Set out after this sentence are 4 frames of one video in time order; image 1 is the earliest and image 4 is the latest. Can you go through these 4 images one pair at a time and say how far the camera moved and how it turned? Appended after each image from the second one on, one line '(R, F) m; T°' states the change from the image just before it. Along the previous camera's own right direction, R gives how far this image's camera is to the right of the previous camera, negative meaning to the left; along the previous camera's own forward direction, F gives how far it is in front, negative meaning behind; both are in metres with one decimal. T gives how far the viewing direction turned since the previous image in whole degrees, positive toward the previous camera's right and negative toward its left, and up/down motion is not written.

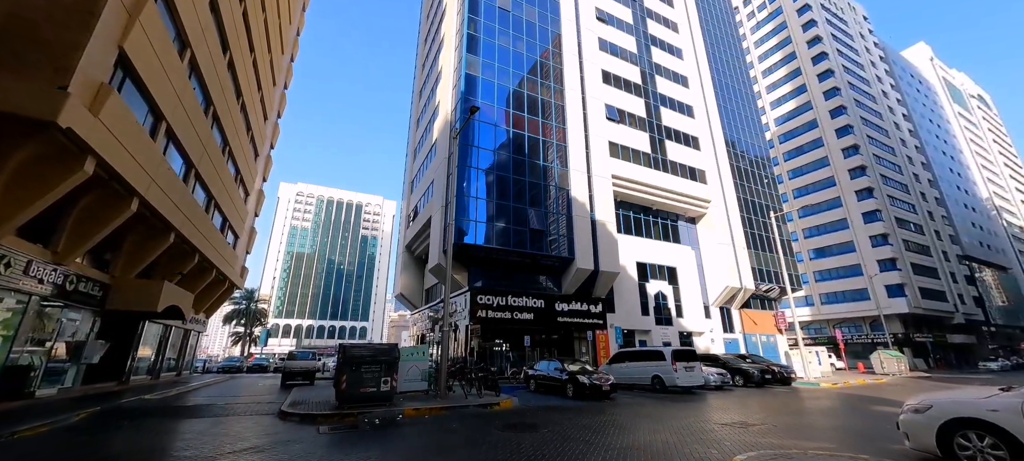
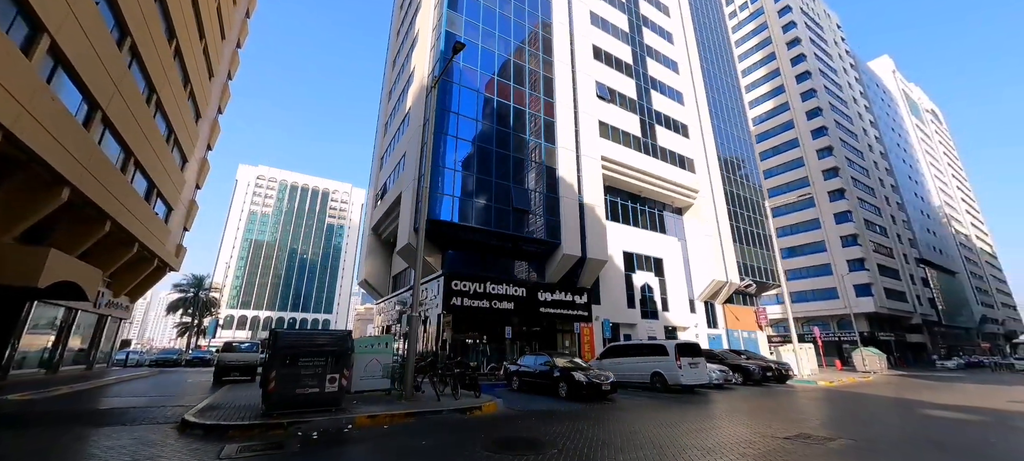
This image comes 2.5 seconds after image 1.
(-0.4, +2.6) m; +4°
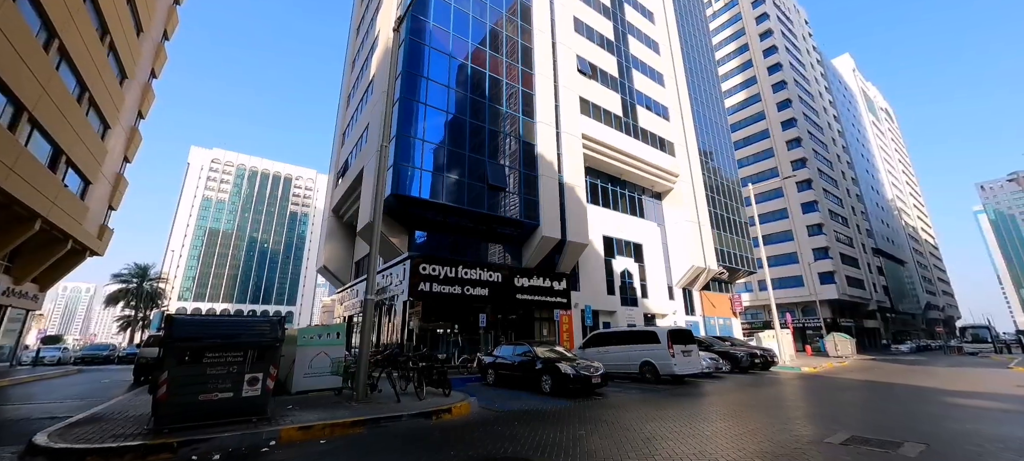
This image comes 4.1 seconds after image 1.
(-0.1, +1.8) m; +4°
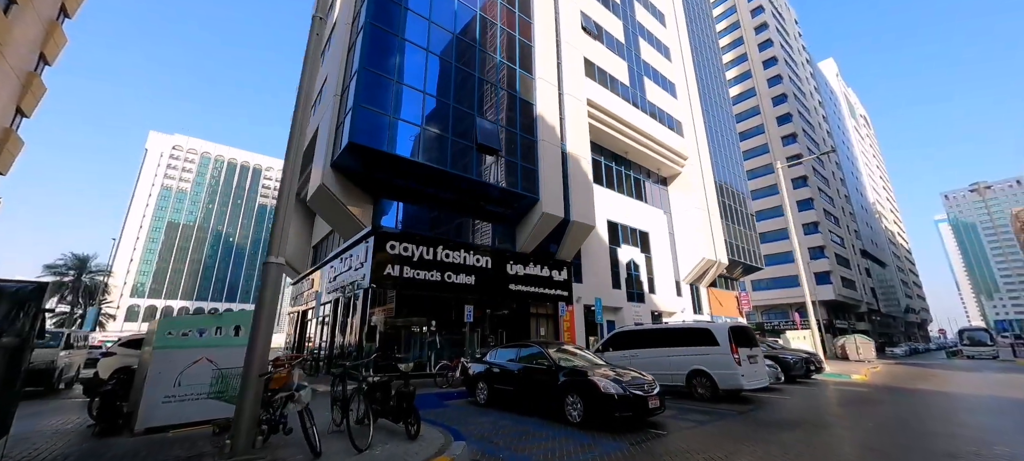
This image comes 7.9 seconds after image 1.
(-0.5, +4.0) m; +3°
